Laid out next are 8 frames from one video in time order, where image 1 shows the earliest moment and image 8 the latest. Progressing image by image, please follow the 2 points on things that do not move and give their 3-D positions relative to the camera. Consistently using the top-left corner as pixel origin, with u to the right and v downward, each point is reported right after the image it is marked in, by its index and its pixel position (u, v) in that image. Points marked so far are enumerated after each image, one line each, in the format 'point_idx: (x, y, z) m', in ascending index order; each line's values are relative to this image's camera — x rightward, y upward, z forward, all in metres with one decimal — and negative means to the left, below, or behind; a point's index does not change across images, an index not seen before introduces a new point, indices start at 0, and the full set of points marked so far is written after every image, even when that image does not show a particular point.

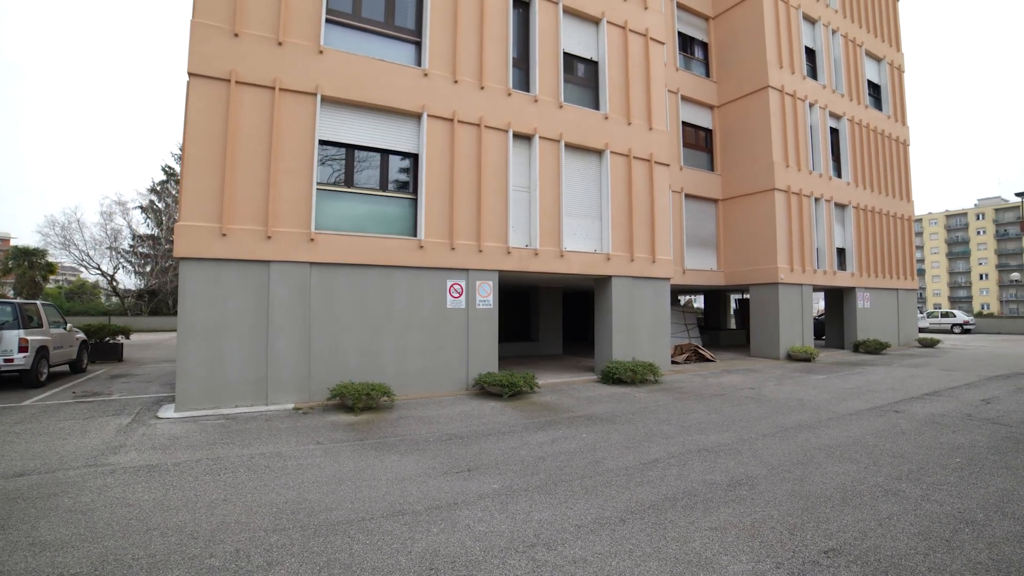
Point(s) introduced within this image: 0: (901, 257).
0: (+15.0, +1.2, +18.6) m
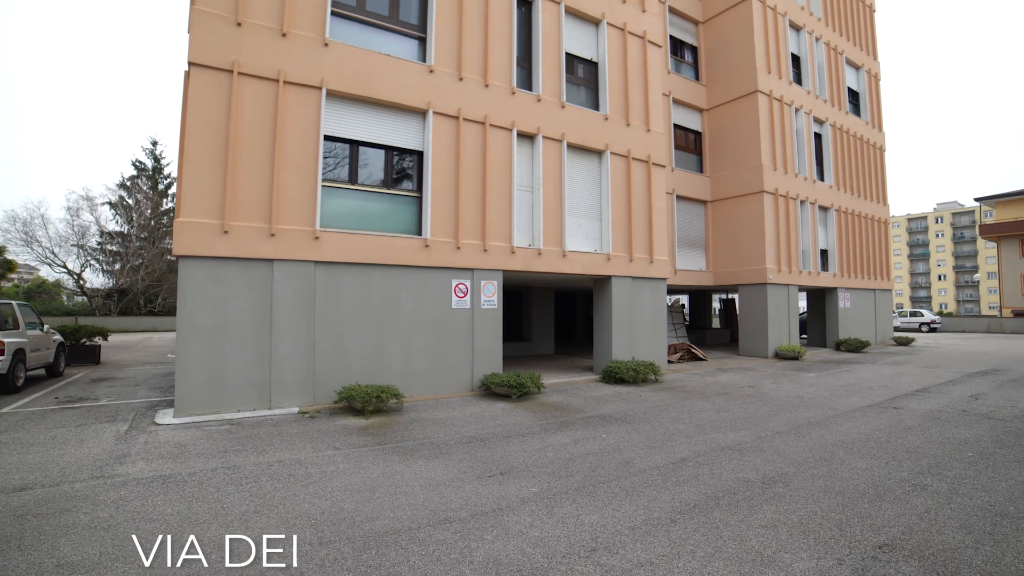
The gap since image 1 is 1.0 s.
0: (+14.6, +1.2, +19.3) m
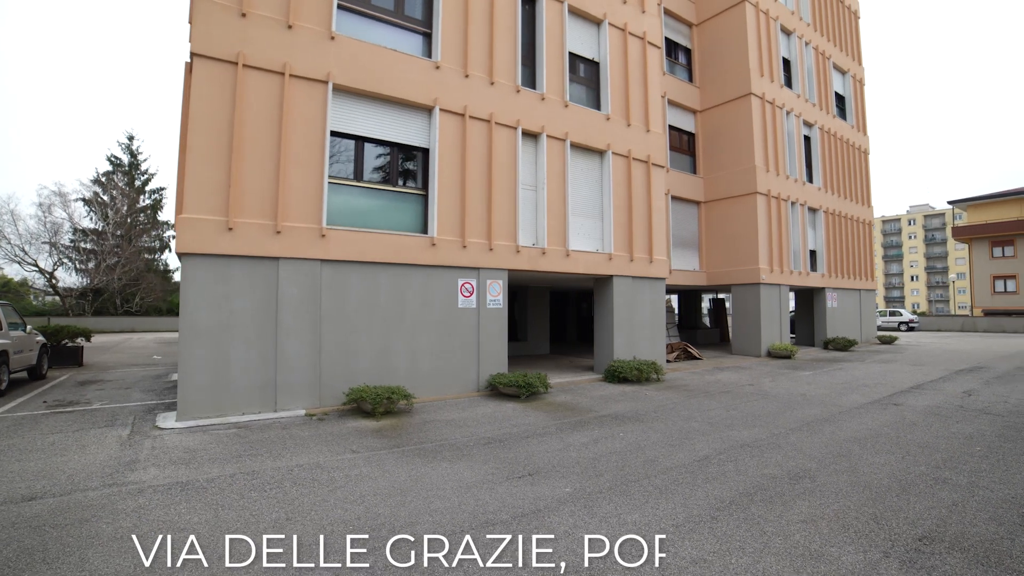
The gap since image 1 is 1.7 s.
0: (+14.3, +1.2, +19.8) m
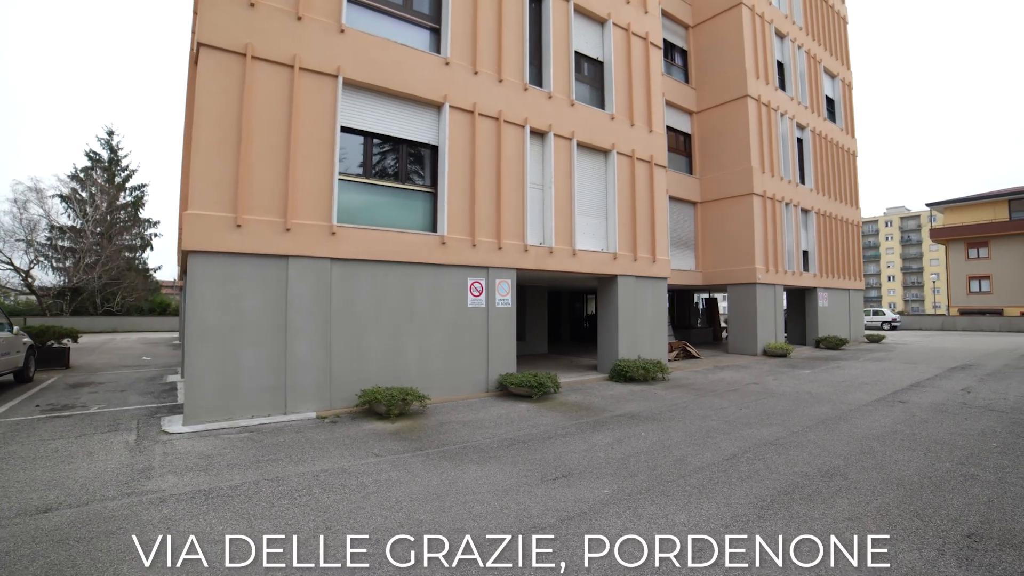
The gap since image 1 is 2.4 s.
0: (+14.2, +1.2, +20.2) m
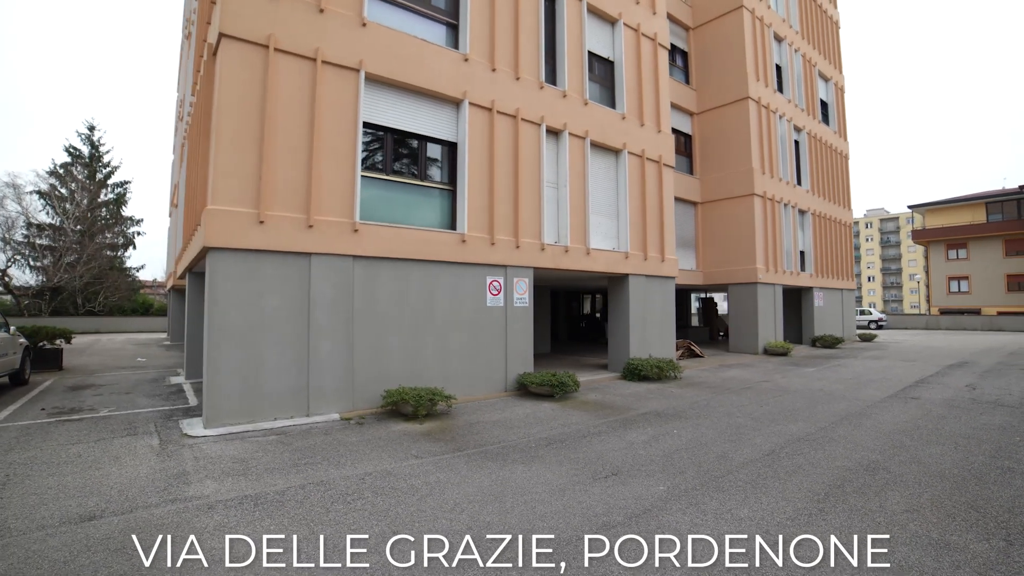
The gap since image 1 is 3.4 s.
0: (+14.1, +1.2, +20.7) m
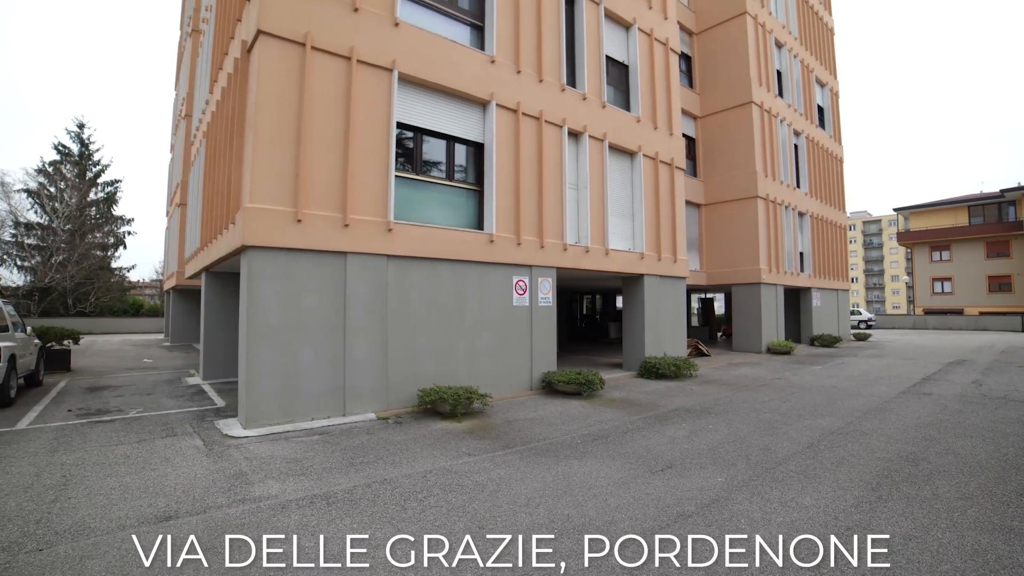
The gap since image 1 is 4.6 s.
0: (+14.3, +1.2, +21.2) m
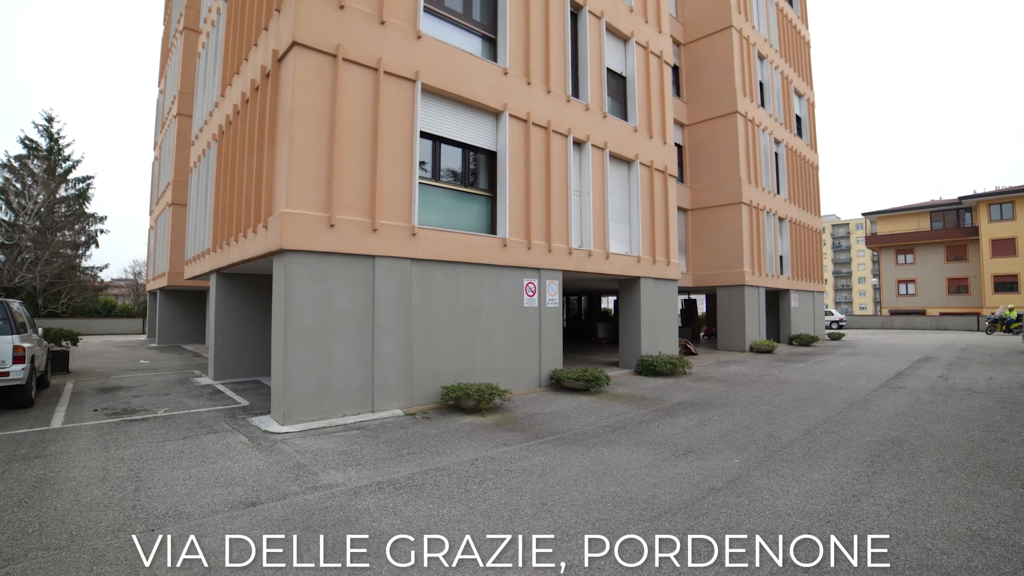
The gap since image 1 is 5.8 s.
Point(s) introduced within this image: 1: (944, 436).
0: (+13.9, +1.1, +22.4) m
1: (+5.8, -2.0, +6.5) m
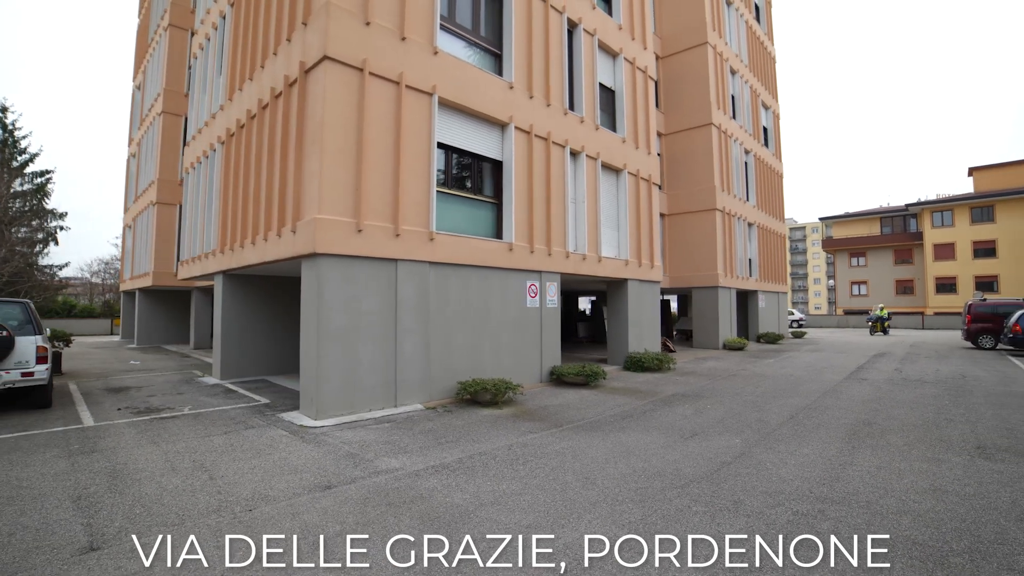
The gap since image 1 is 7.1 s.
0: (+13.1, +1.1, +23.9) m
1: (+6.1, -2.1, +7.5) m
